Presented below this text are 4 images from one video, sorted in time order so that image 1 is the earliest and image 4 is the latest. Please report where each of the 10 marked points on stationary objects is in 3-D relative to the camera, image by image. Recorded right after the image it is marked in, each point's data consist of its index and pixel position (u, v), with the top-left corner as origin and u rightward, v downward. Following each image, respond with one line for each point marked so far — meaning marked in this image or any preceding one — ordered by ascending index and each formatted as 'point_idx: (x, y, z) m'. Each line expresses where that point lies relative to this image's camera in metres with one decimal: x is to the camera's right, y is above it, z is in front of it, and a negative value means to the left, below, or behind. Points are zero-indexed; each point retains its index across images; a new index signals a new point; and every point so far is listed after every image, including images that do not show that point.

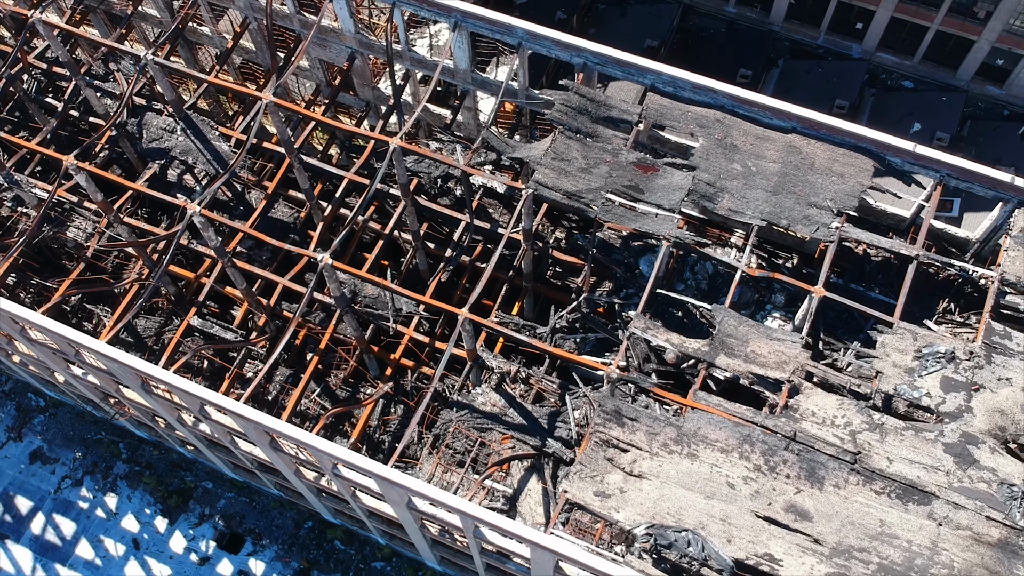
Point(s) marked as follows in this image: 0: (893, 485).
0: (+5.4, -2.8, +14.0) m
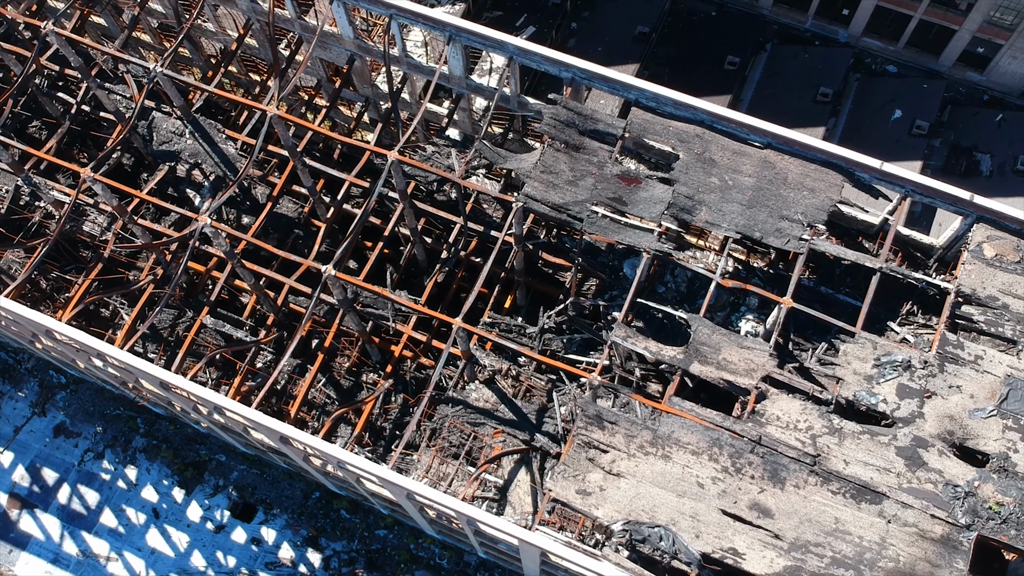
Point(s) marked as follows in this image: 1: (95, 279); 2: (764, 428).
0: (+5.2, -3.1, +15.4) m
1: (-8.4, +0.2, +19.9) m
2: (+4.0, -2.2, +15.9) m
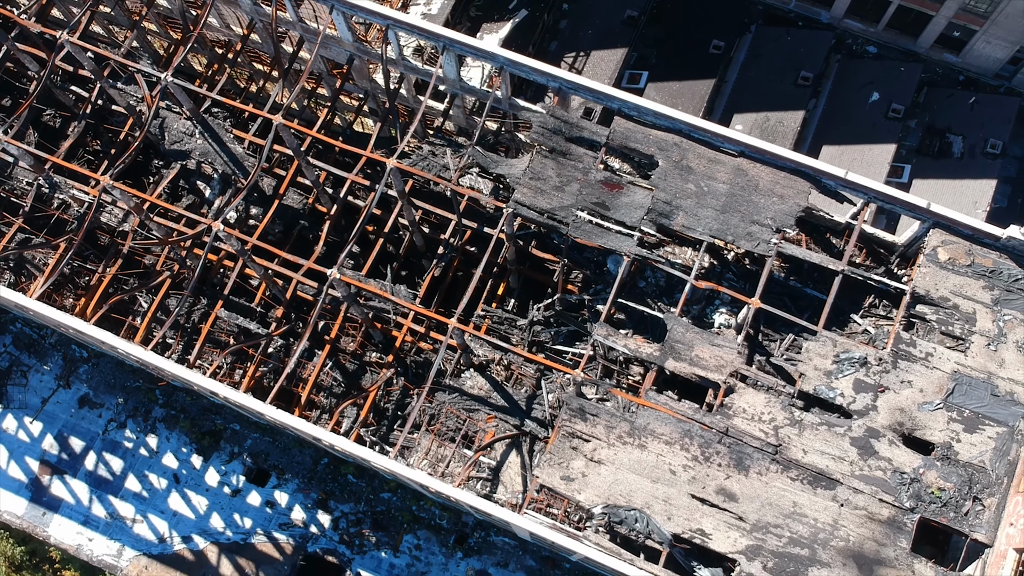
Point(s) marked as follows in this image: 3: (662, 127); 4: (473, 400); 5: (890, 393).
0: (+5.0, -3.2, +17.1) m
1: (-8.5, +0.4, +21.4) m
2: (+3.9, -2.3, +17.5) m
3: (+2.9, +3.1, +18.9) m
4: (-0.8, -2.2, +19.8) m
5: (+6.6, -1.8, +17.4) m
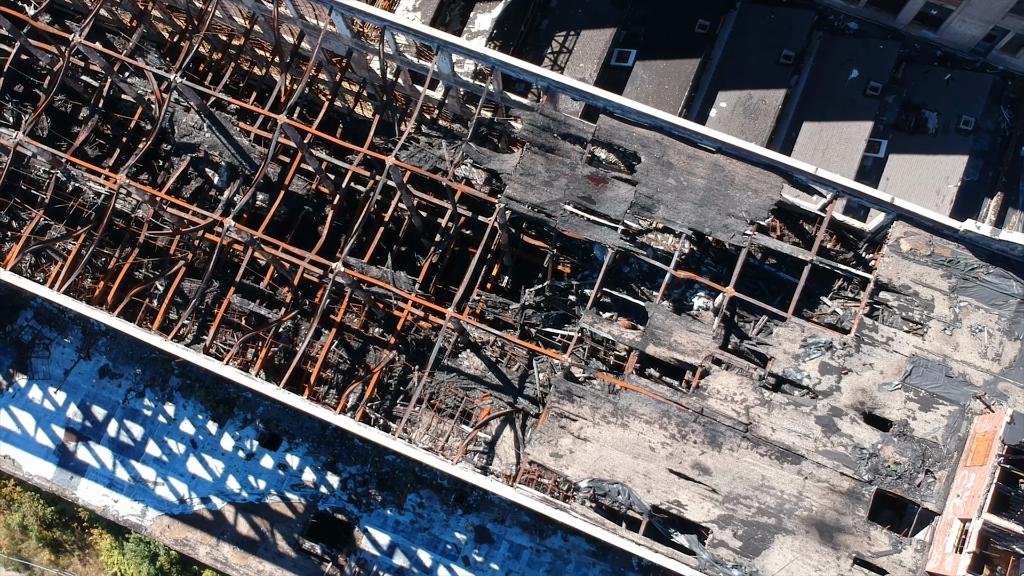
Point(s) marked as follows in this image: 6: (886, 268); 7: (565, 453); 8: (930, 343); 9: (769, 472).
0: (+4.9, -3.0, +18.7) m
1: (-8.7, +0.7, +22.7) m
2: (+3.7, -2.1, +19.0) m
3: (+2.7, +3.3, +20.1) m
4: (-0.9, -1.9, +21.3) m
5: (+6.5, -1.7, +18.9) m
6: (+7.3, +0.4, +19.4) m
7: (+1.0, -3.2, +19.0) m
8: (+8.0, -1.1, +19.0) m
9: (+4.8, -3.4, +18.6) m
